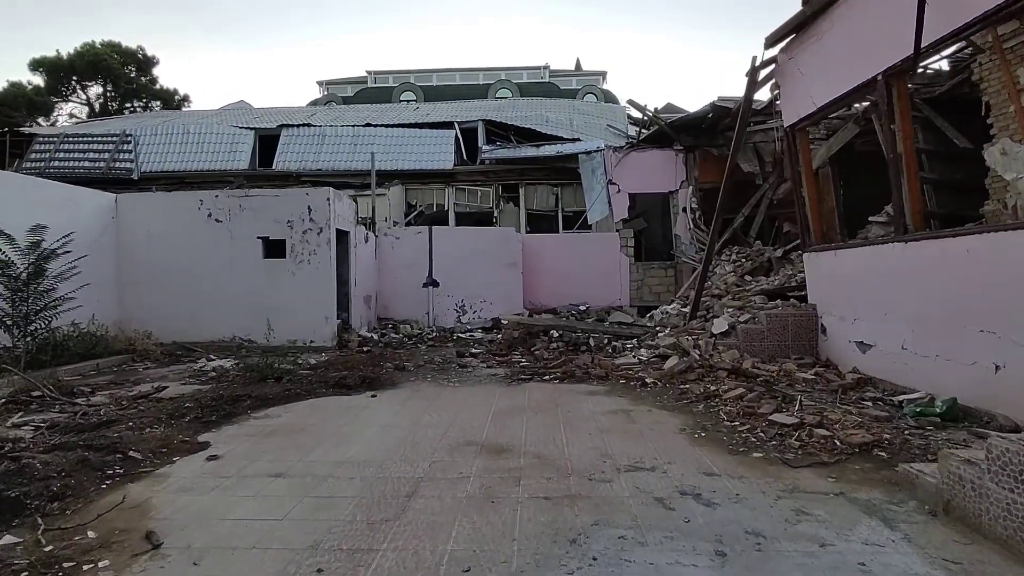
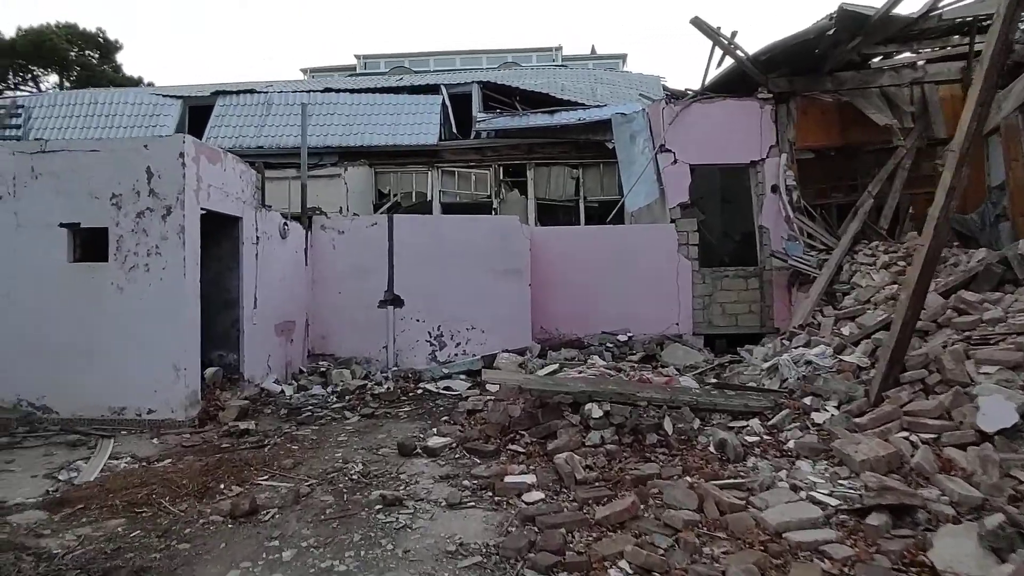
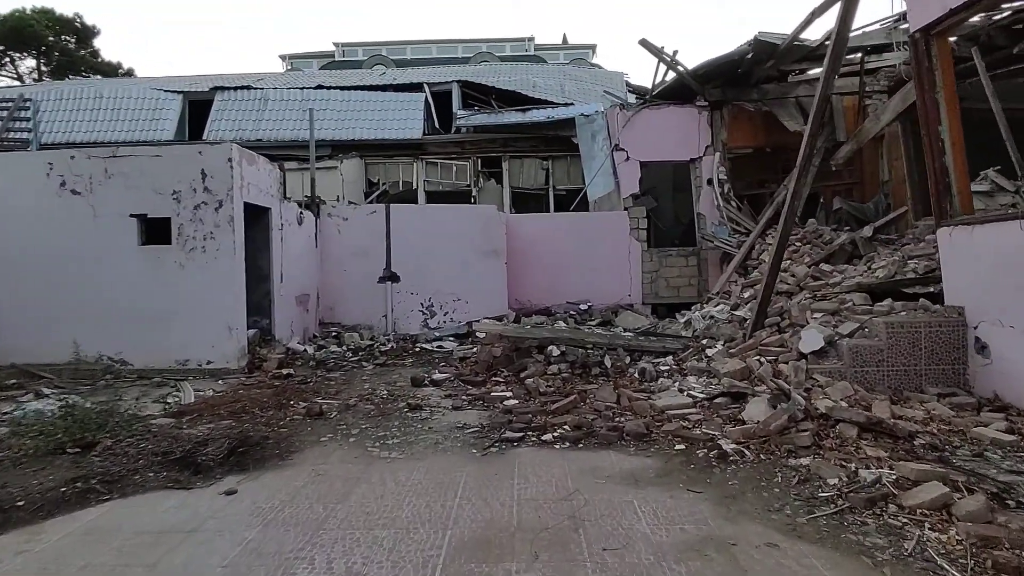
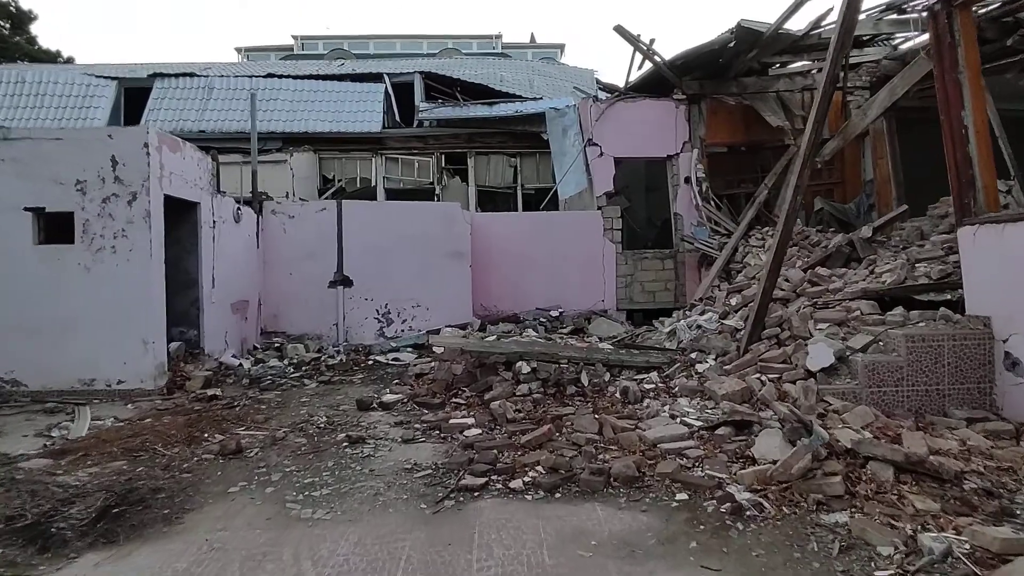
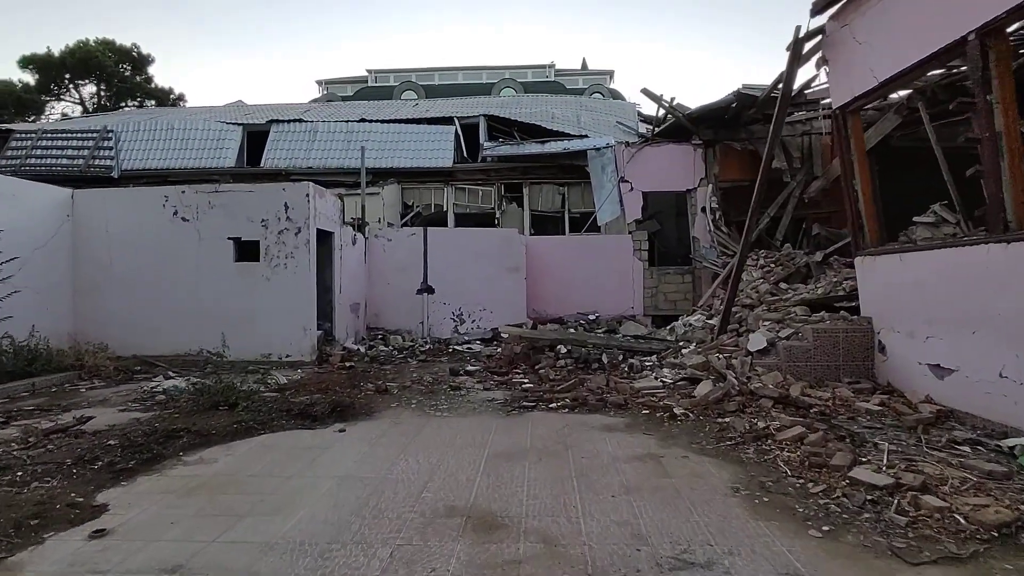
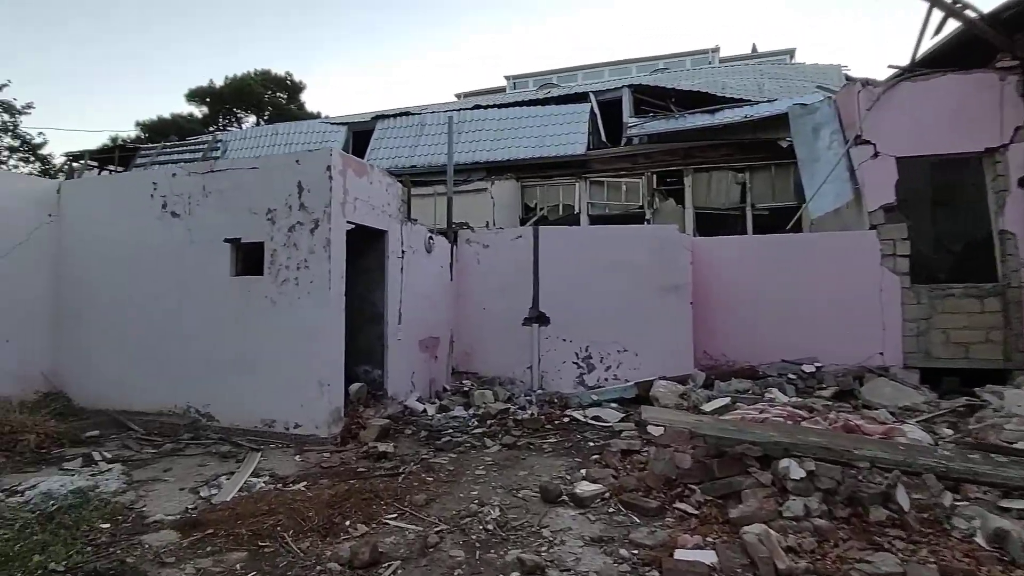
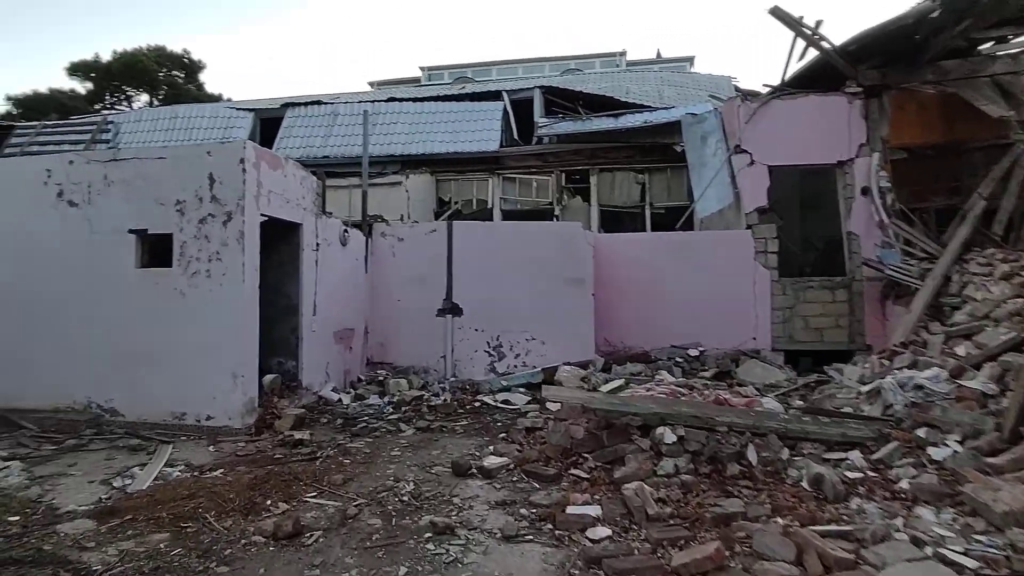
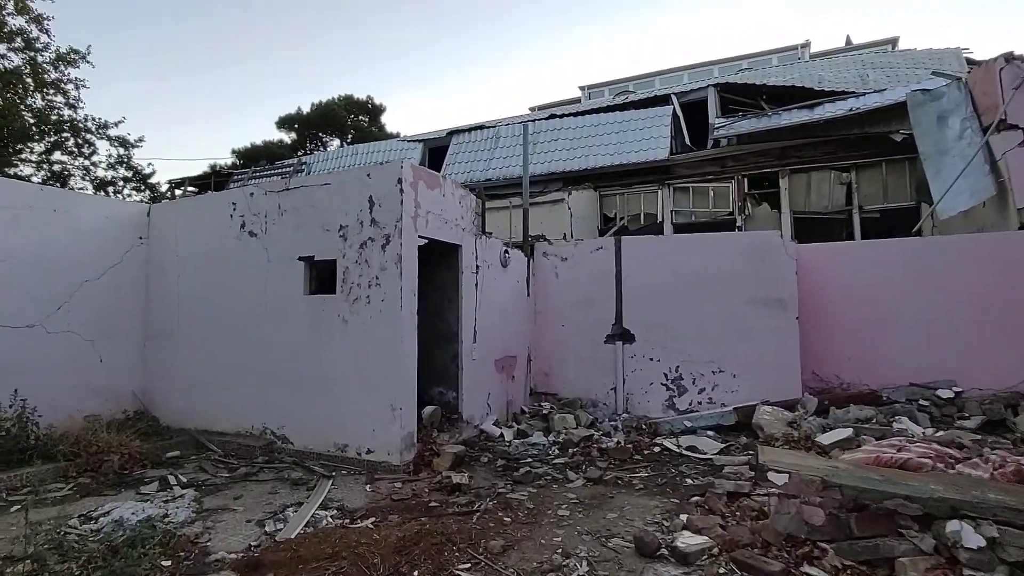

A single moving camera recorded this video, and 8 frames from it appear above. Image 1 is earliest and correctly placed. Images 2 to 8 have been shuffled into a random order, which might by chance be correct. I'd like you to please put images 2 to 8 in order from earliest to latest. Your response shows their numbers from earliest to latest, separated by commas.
5, 3, 4, 2, 7, 6, 8
